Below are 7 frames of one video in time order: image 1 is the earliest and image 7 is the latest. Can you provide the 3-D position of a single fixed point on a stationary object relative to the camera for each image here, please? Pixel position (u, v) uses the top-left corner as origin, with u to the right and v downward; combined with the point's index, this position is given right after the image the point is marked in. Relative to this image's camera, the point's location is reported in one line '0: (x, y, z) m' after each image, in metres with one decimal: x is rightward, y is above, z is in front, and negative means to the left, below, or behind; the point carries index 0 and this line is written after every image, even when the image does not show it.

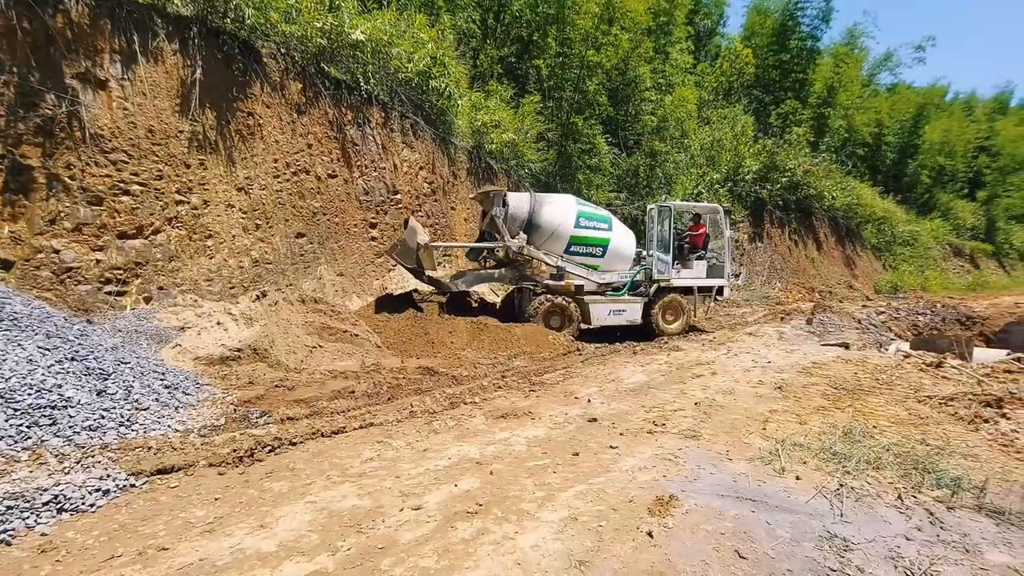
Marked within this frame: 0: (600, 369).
0: (+1.3, -1.2, +7.5) m
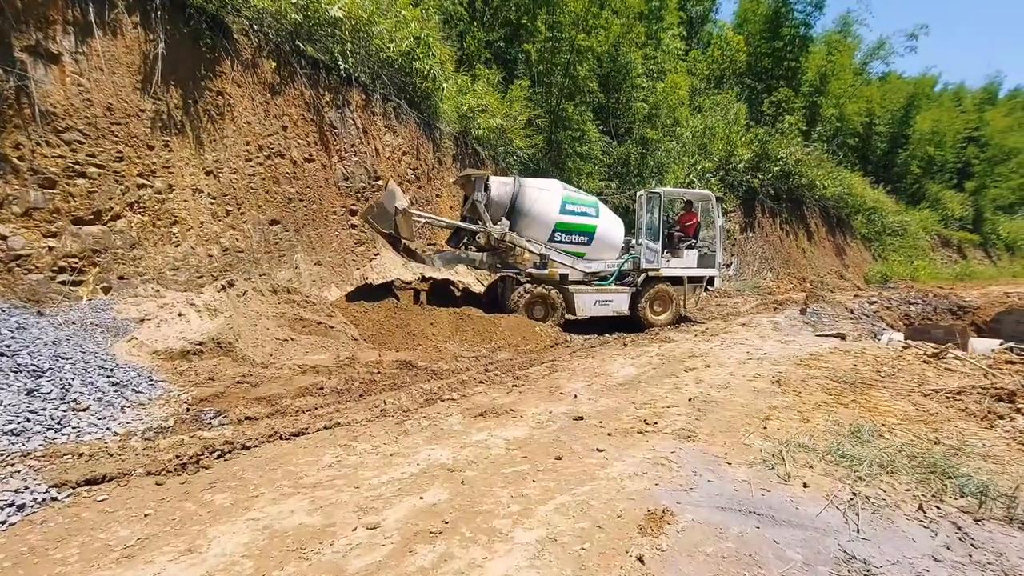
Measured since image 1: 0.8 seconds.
0: (+1.1, -1.1, +7.1) m
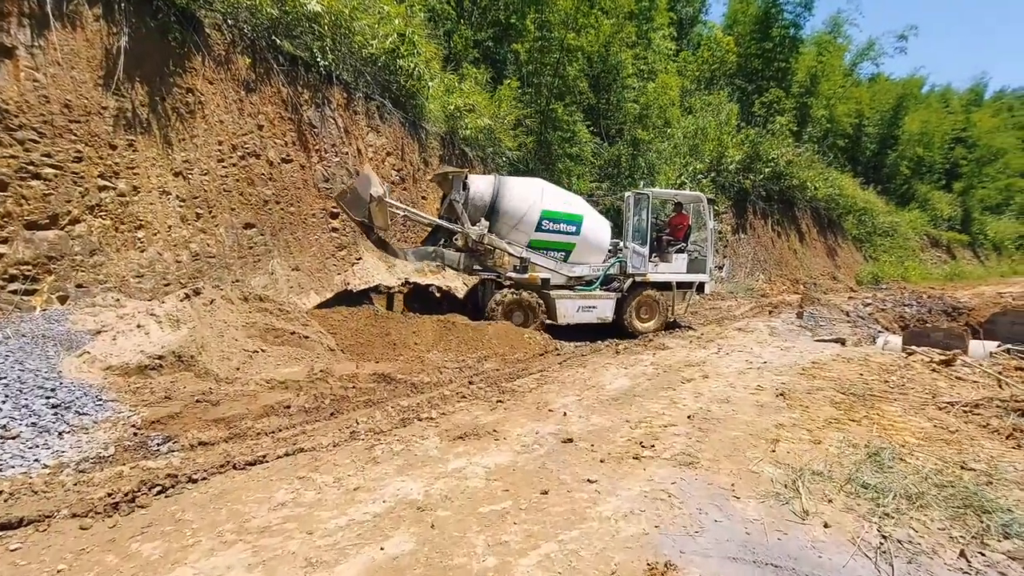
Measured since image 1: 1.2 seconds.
0: (+0.9, -1.2, +6.7) m
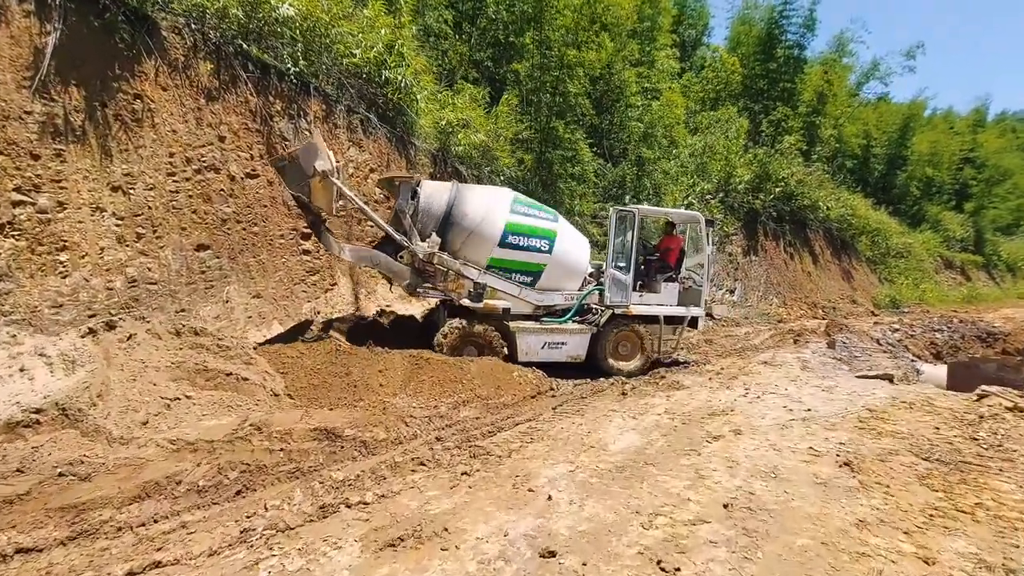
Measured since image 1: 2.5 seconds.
0: (+0.7, -1.5, +5.4) m
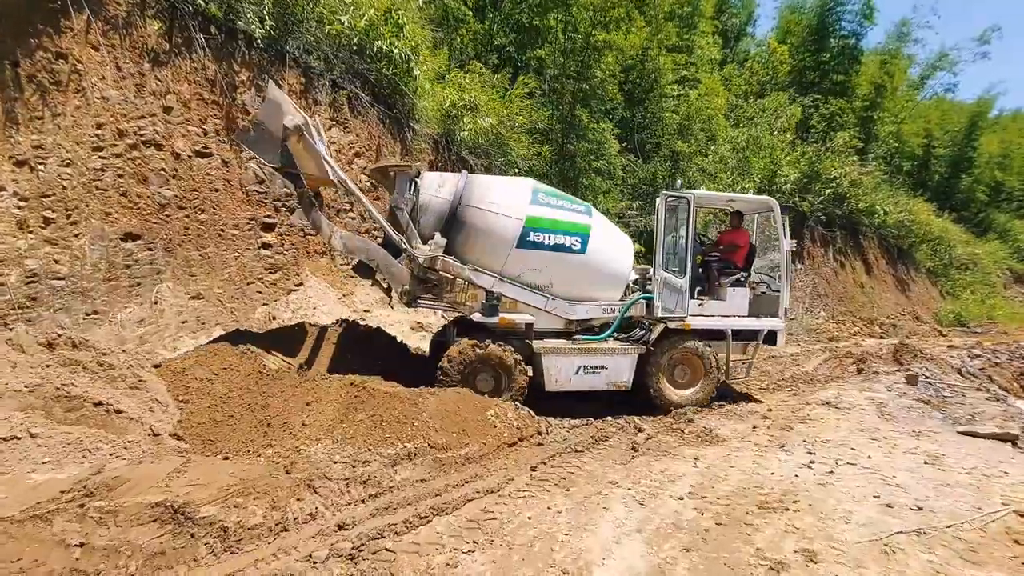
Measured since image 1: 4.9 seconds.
0: (+0.3, -1.6, +3.7) m
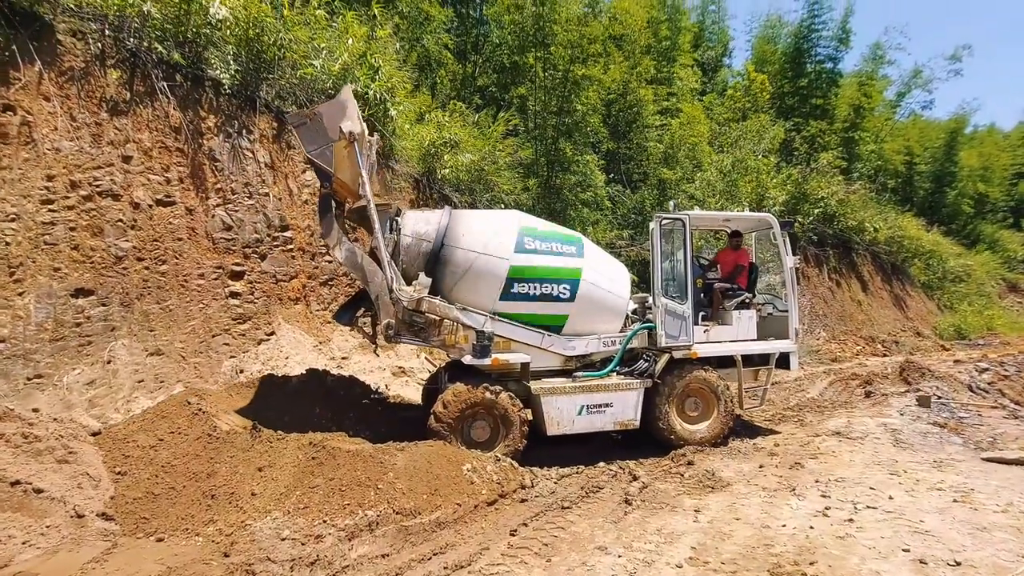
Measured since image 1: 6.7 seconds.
0: (+0.2, -1.9, +3.2) m
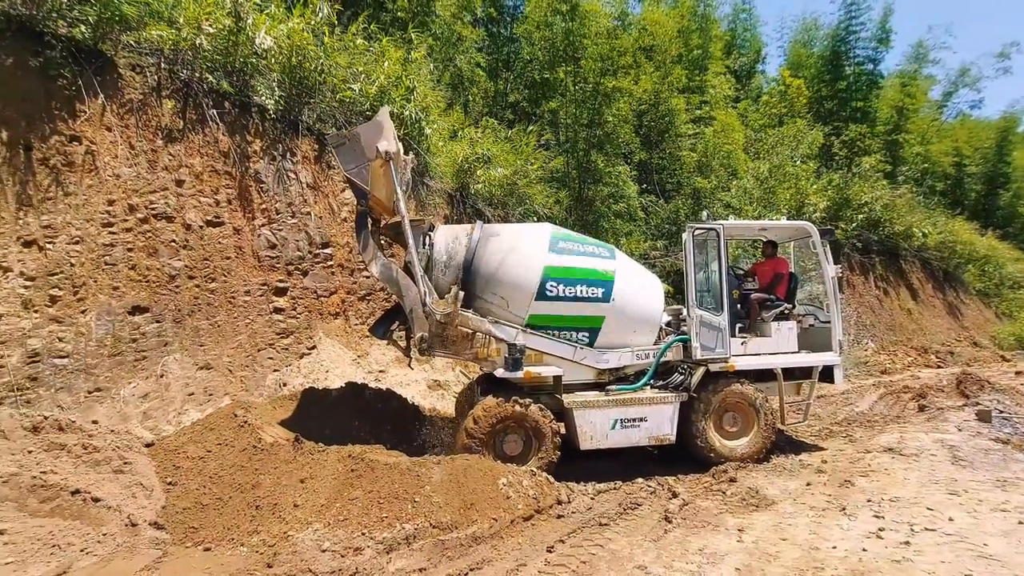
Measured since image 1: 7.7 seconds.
0: (+0.4, -2.0, +3.2) m
